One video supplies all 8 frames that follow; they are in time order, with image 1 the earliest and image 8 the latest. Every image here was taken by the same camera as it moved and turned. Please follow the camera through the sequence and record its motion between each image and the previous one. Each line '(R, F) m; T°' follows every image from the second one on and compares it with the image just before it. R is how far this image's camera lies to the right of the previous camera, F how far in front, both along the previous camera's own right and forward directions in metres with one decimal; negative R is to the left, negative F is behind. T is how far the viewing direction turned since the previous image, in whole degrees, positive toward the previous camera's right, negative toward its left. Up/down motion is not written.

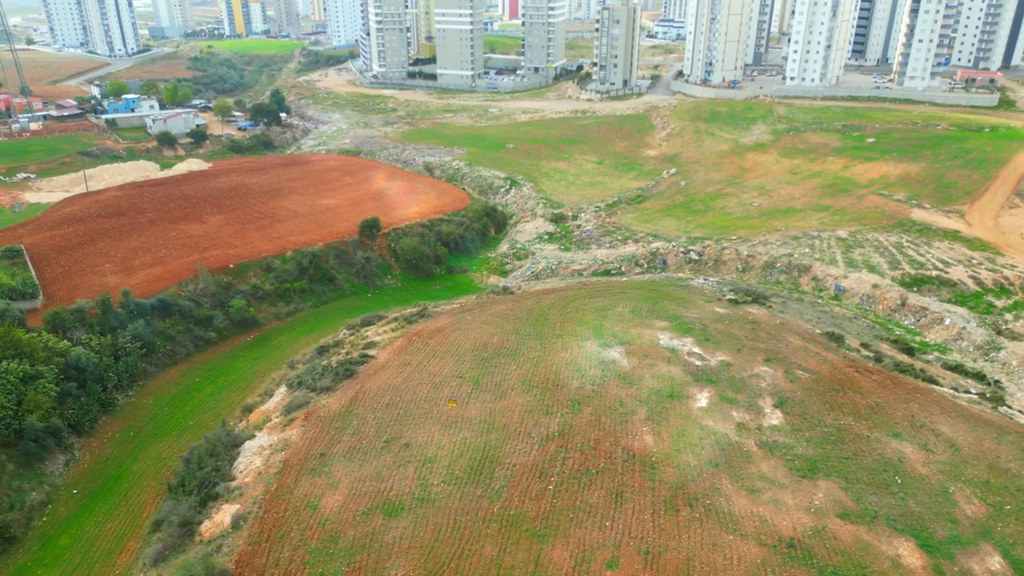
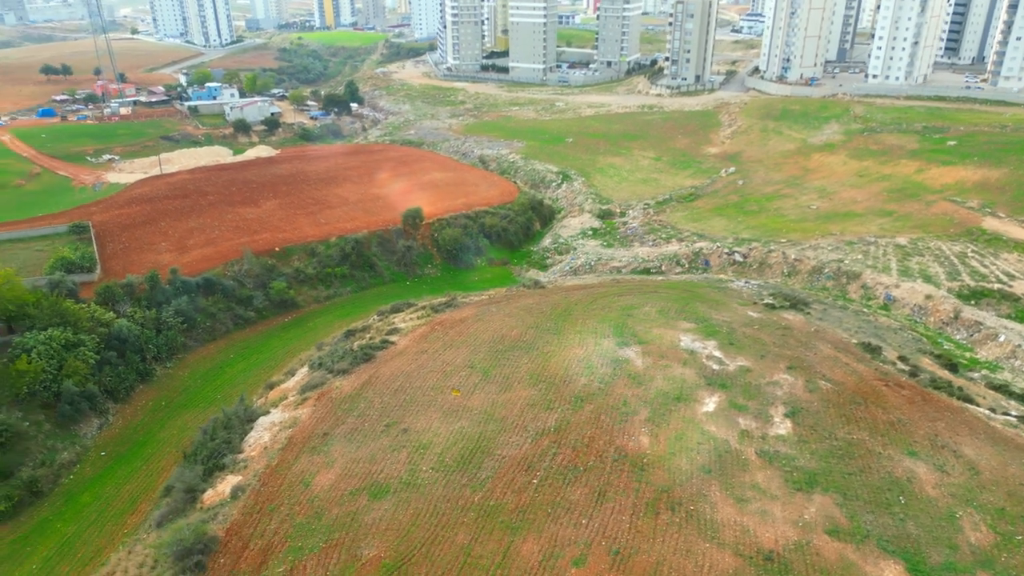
(+1.9, 0.0) m; -6°
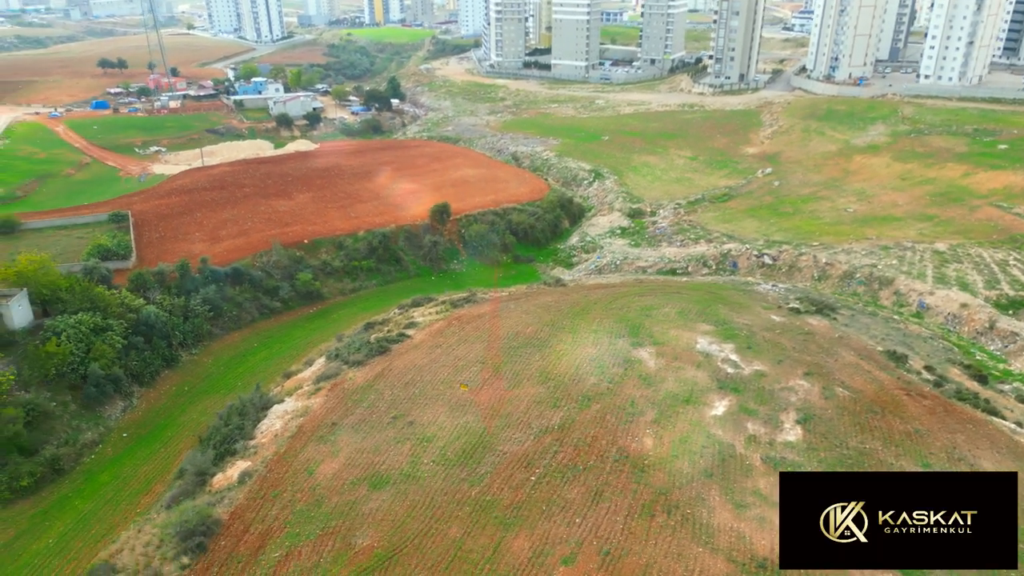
(+0.9, 0.0) m; -3°
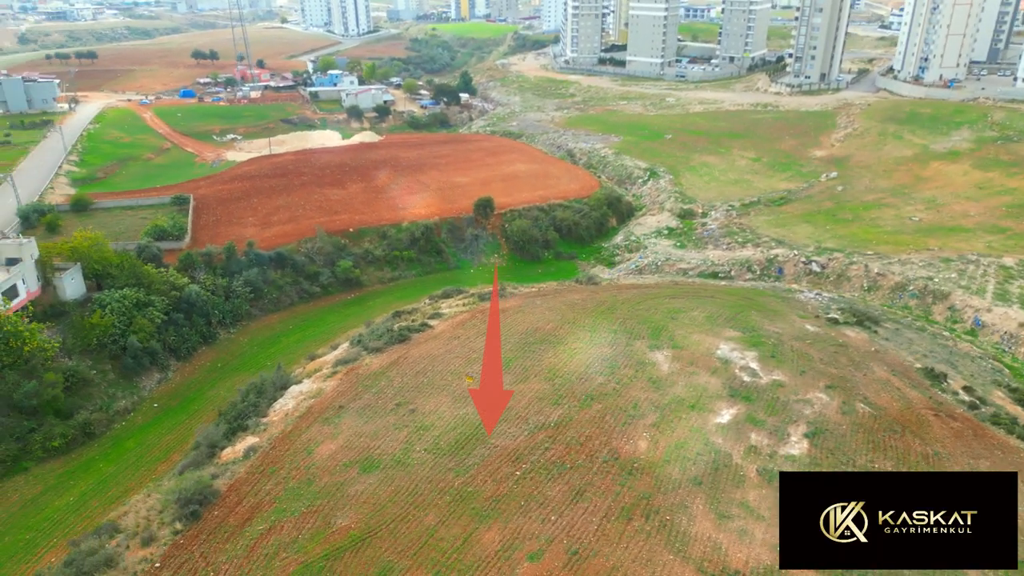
(+1.9, 0.0) m; -6°
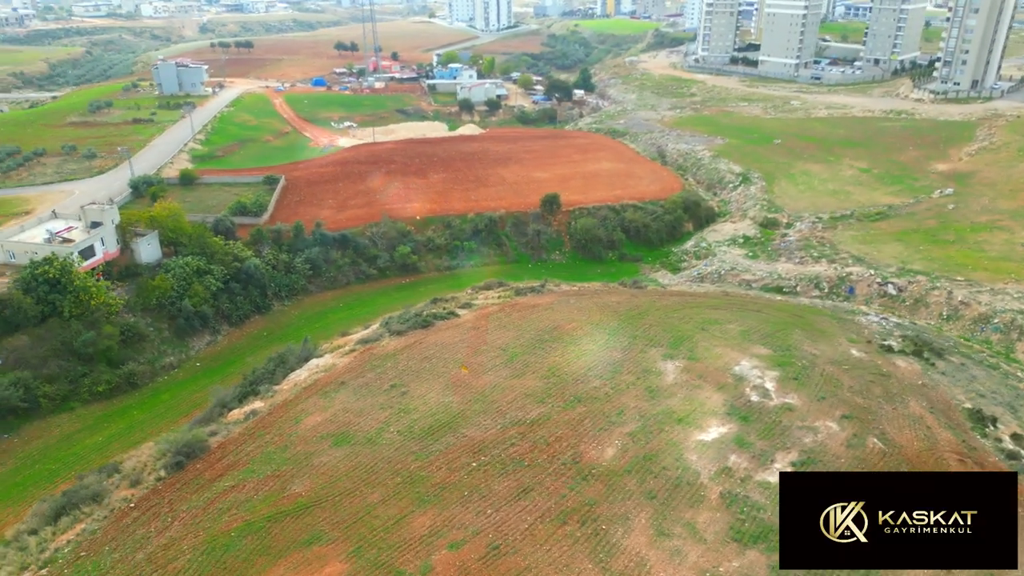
(+3.8, +0.3) m; -11°
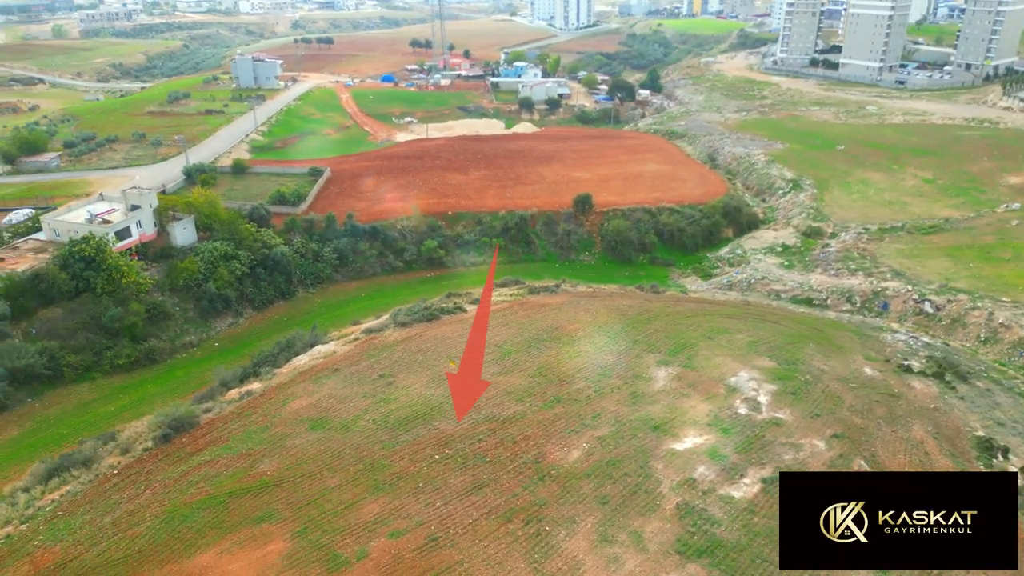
(+2.5, +0.1) m; -6°
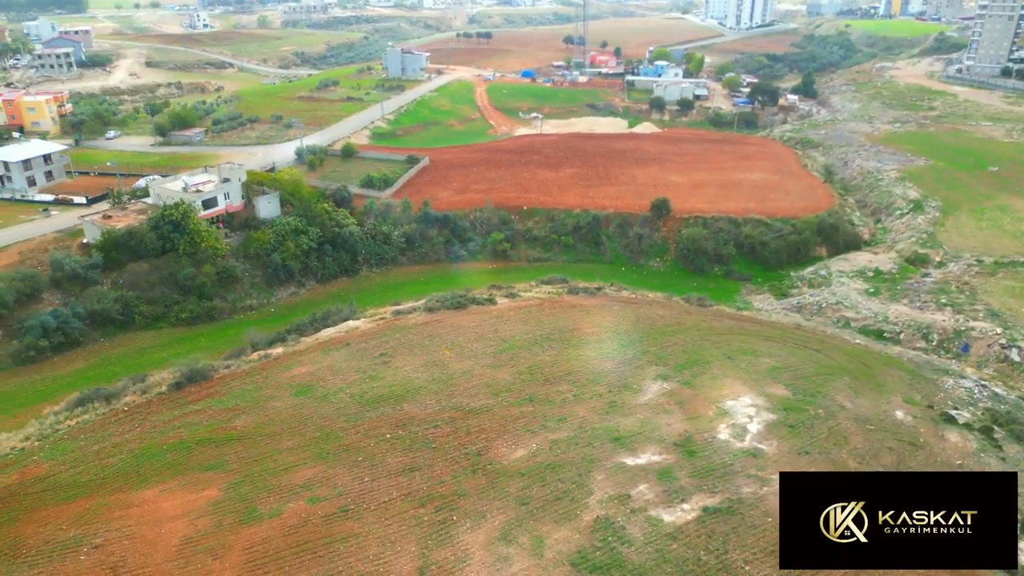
(+4.7, +0.4) m; -13°
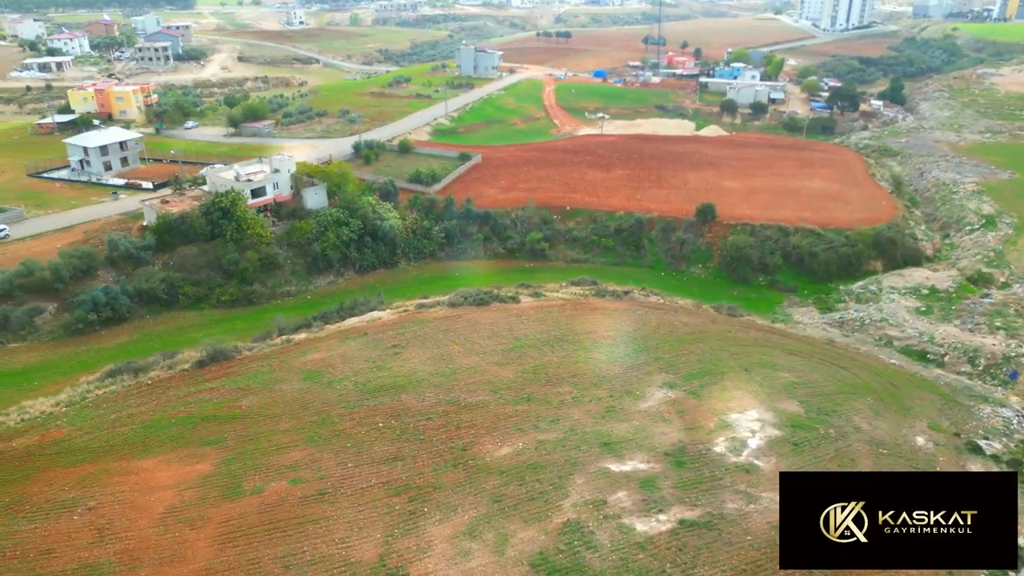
(+2.1, 0.0) m; -6°
